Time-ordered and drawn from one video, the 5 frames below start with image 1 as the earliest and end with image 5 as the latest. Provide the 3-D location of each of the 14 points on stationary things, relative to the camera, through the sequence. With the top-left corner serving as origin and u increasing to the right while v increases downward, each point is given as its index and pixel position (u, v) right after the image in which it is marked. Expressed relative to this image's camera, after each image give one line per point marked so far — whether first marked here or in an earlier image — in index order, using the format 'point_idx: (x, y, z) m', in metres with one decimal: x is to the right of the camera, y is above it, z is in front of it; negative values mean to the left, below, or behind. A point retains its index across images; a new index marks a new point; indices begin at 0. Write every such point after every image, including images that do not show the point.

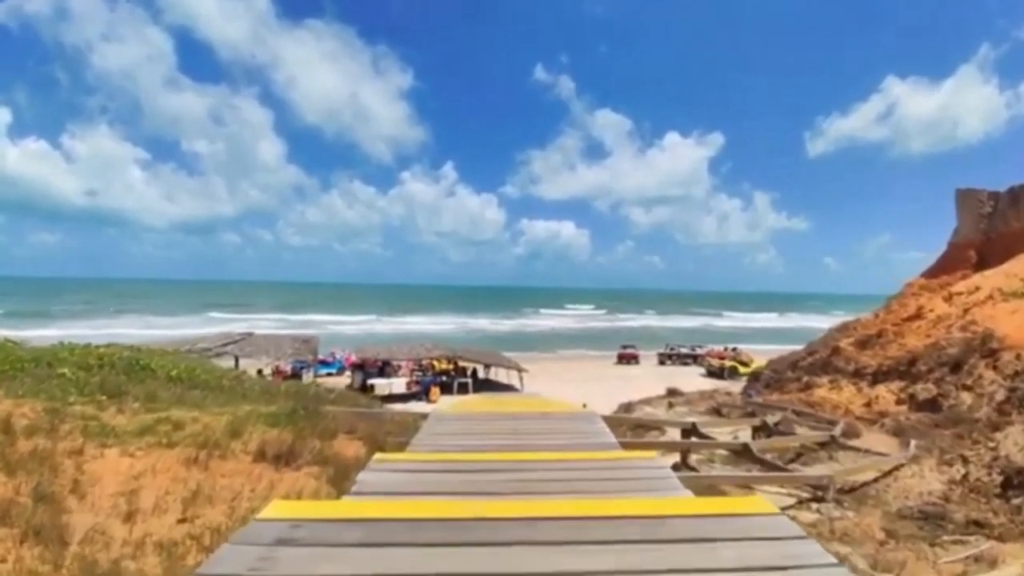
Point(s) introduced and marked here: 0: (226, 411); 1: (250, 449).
0: (-3.5, -1.5, +8.2) m
1: (-2.5, -1.6, +6.4) m
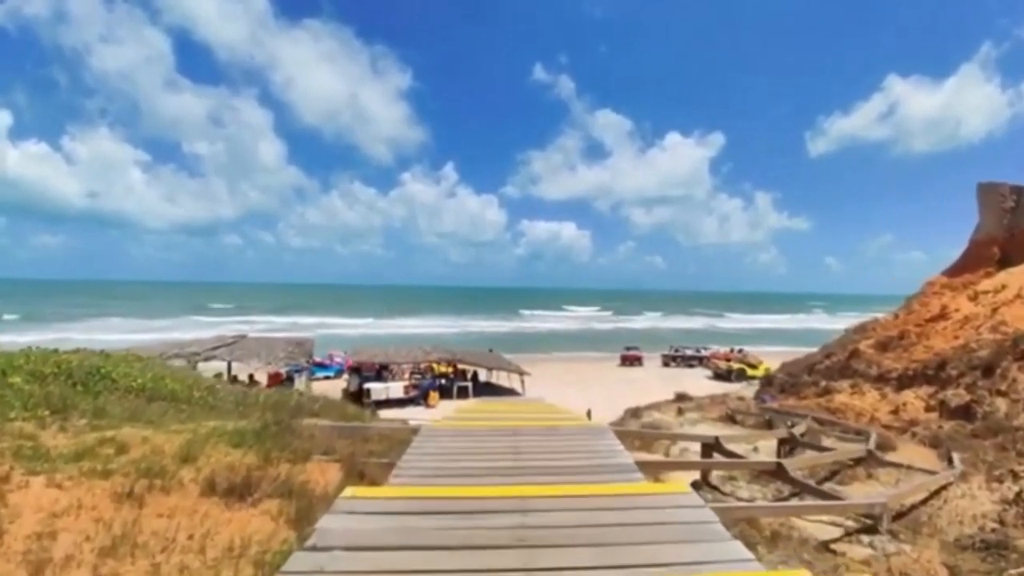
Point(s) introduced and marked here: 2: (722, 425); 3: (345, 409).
0: (-3.5, -1.5, +7.1) m
1: (-2.5, -1.6, +5.4) m
2: (+5.1, -3.3, +16.2) m
3: (-2.8, -2.1, +11.5) m
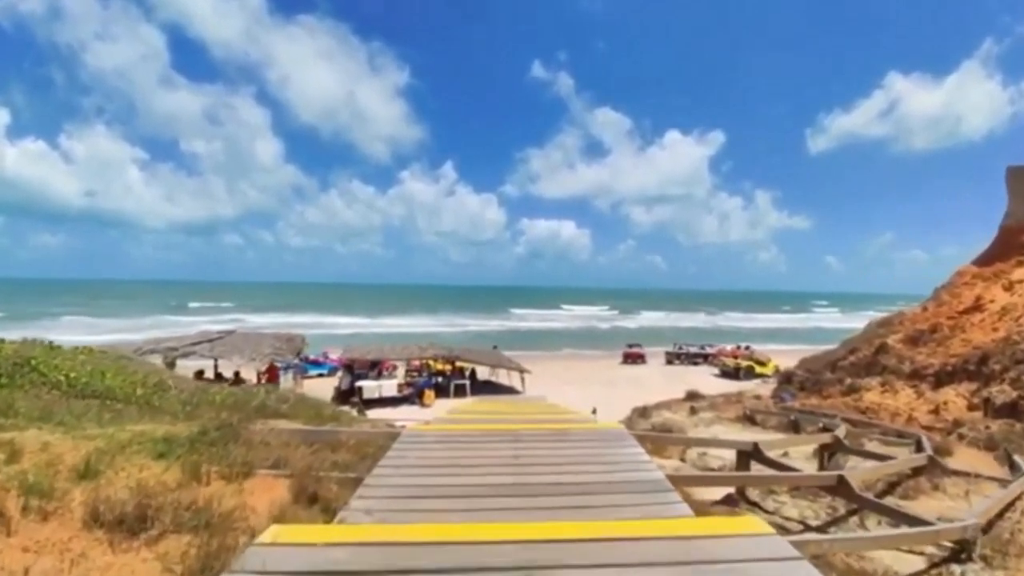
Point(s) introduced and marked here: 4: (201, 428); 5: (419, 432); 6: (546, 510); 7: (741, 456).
0: (-3.5, -1.3, +5.7) m
1: (-2.5, -1.3, +4.0) m
2: (+5.1, -3.1, +14.8) m
3: (-2.8, -1.8, +10.1) m
4: (-2.8, -1.3, +6.2) m
5: (-1.0, -1.5, +6.9) m
6: (+0.2, -1.3, +4.0) m
7: (+2.6, -1.9, +7.7) m
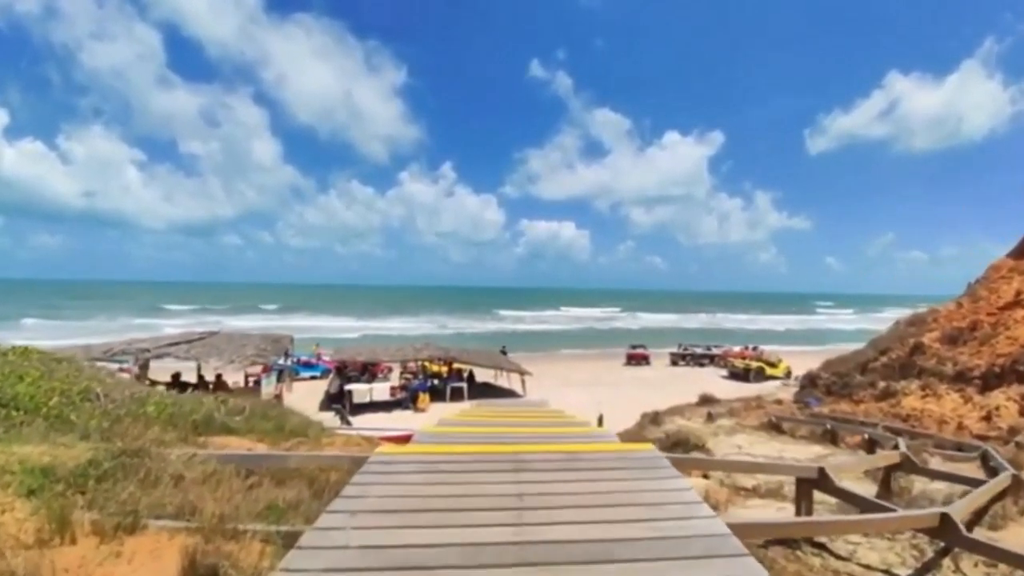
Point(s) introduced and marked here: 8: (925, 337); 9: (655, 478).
0: (-3.5, -1.1, +4.2) m
1: (-2.5, -1.2, +2.5) m
2: (+5.1, -2.9, +13.3) m
3: (-2.8, -1.7, +8.6) m
4: (-2.8, -1.2, +4.7) m
5: (-1.0, -1.3, +5.4) m
6: (+0.2, -1.2, +2.5) m
7: (+2.6, -1.8, +6.2) m
8: (+10.0, -1.2, +16.3) m
9: (+1.0, -1.3, +4.7) m
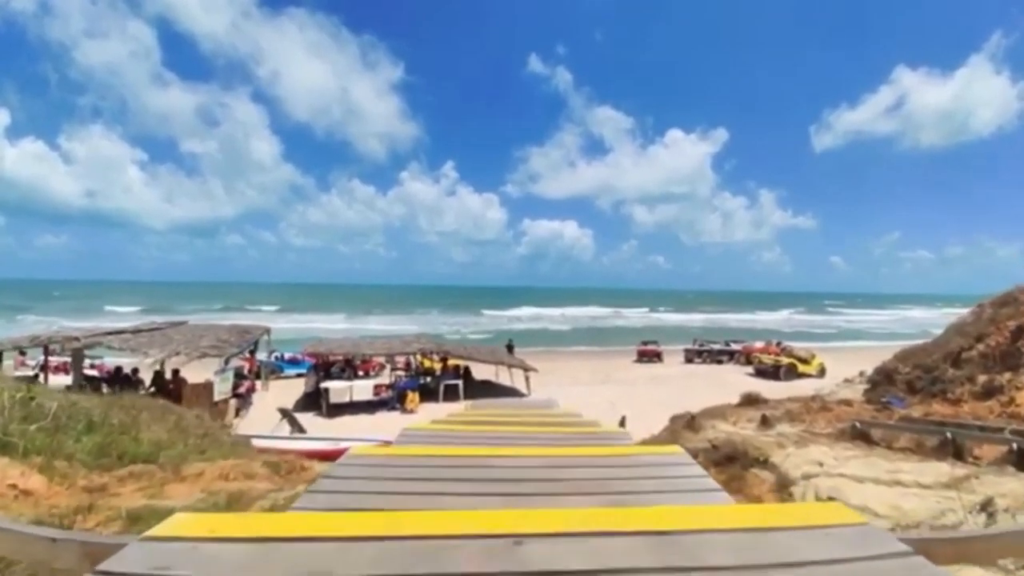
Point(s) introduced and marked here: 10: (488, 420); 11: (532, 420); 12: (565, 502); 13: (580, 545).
0: (-3.5, -0.6, +1.0) m
1: (-2.5, -0.6, -0.8) m
2: (+5.1, -2.4, +10.0) m
3: (-2.8, -1.2, +5.3) m
4: (-2.9, -0.6, +1.4) m
5: (-1.0, -0.8, +2.1) m
6: (+0.2, -0.6, -0.8) m
7: (+2.6, -1.2, +2.9) m
8: (+10.1, -0.6, +12.9) m
9: (+1.0, -0.8, +1.4) m
10: (-0.3, -1.5, +7.2) m
11: (+0.2, -1.5, +7.5) m
12: (+0.2, -0.9, +3.0) m
13: (+0.2, -0.8, +2.1) m
